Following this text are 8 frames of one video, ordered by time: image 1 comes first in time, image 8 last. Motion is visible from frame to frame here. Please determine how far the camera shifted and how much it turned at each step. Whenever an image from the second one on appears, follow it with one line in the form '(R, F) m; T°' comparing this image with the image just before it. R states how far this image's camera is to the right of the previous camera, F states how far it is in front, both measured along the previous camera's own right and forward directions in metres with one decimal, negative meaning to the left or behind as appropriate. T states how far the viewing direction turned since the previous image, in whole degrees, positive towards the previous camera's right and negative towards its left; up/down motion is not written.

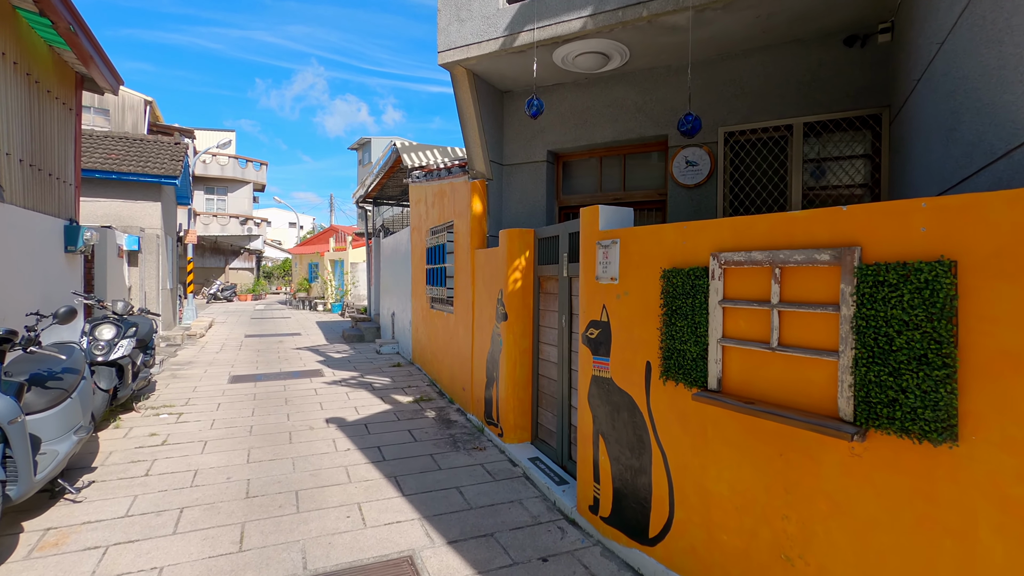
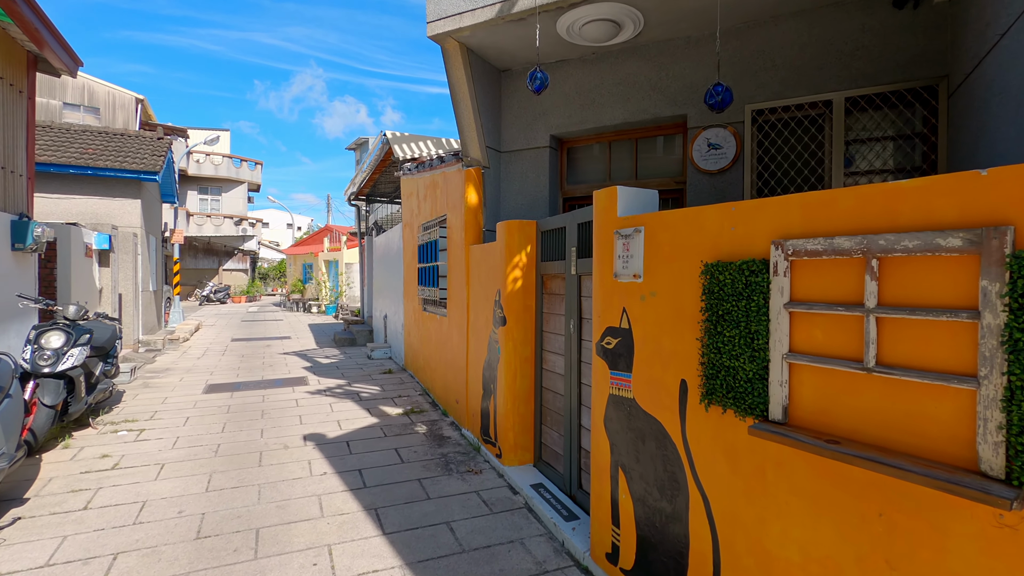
(0.0, +0.7) m; 0°
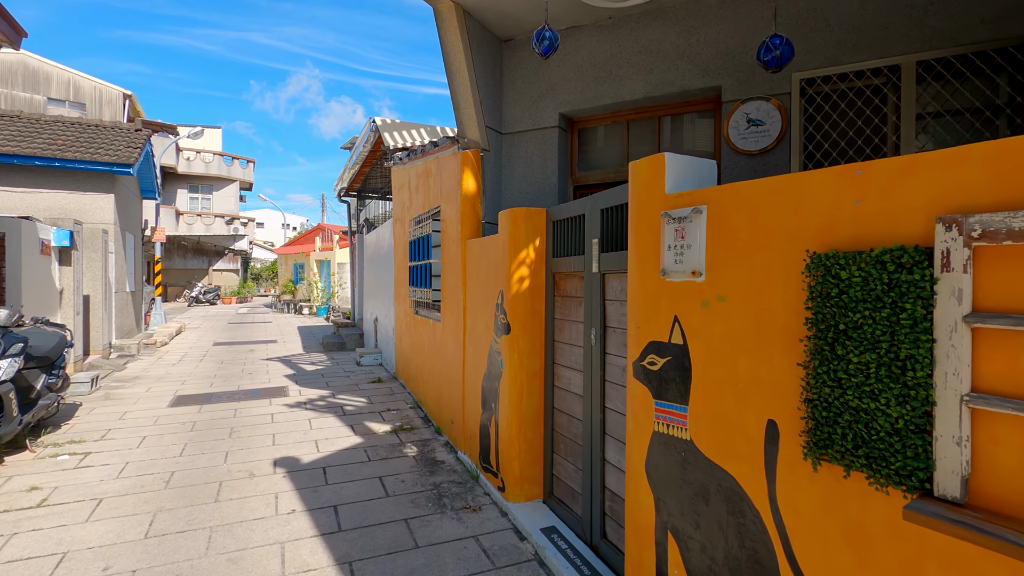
(-0.1, +0.8) m; 0°
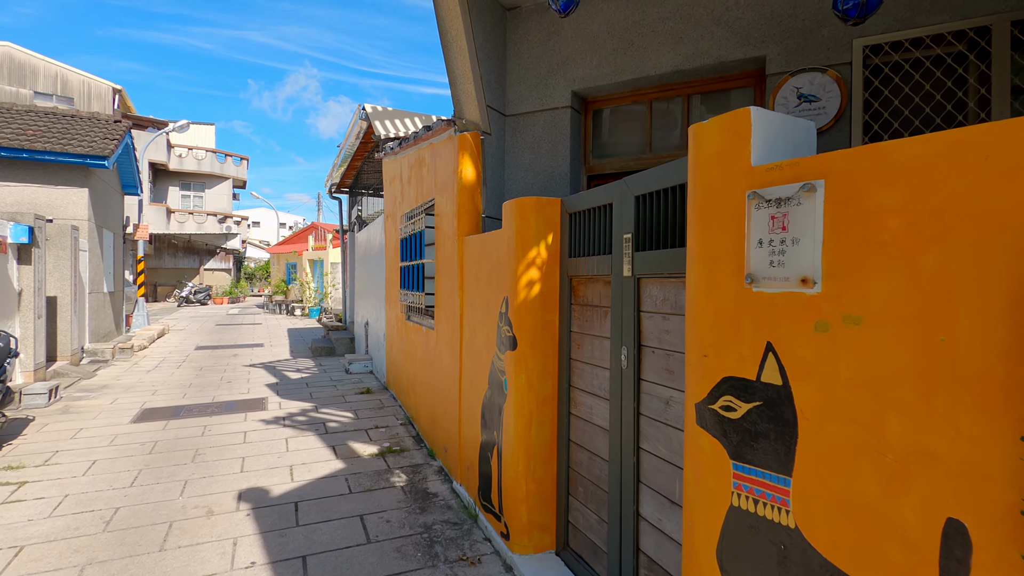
(-0.1, +0.7) m; 0°
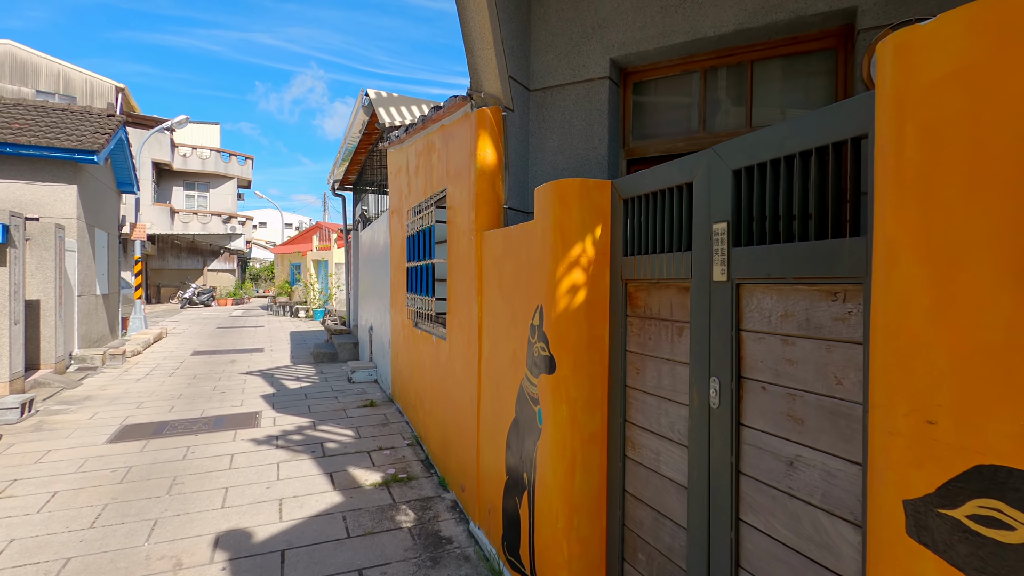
(-0.1, +0.7) m; -1°
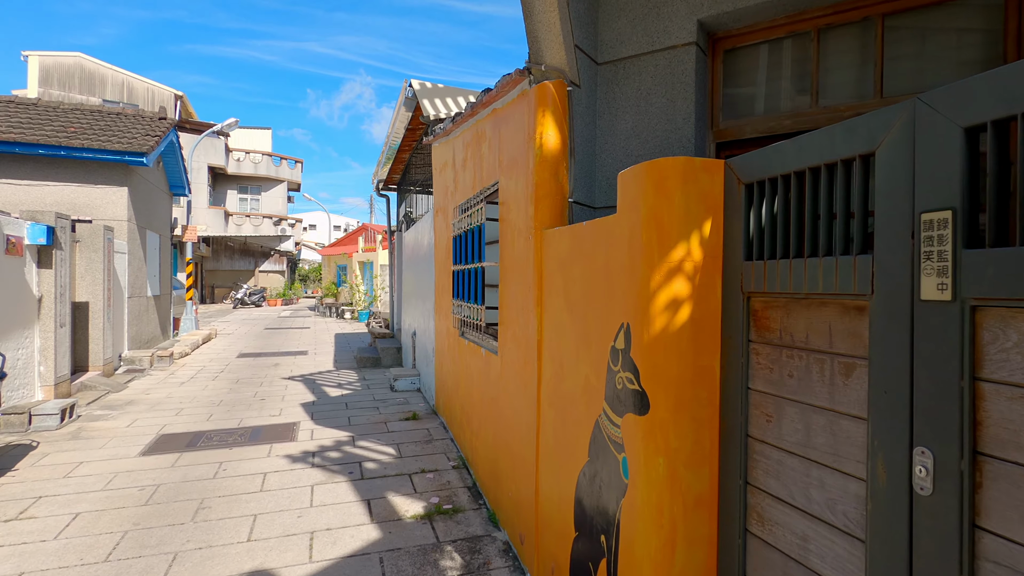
(-0.1, +0.6) m; -5°
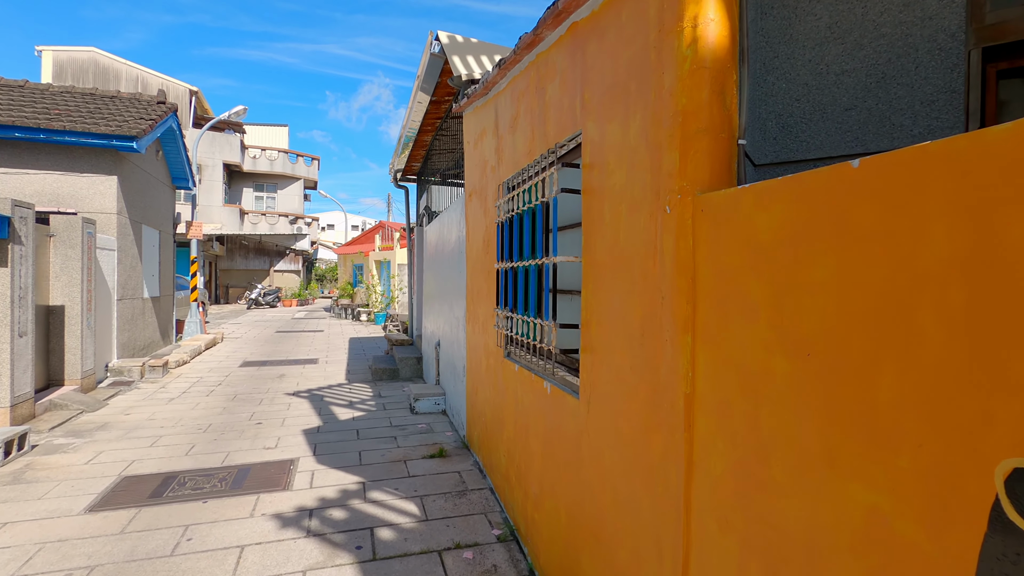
(-0.3, +1.3) m; -2°
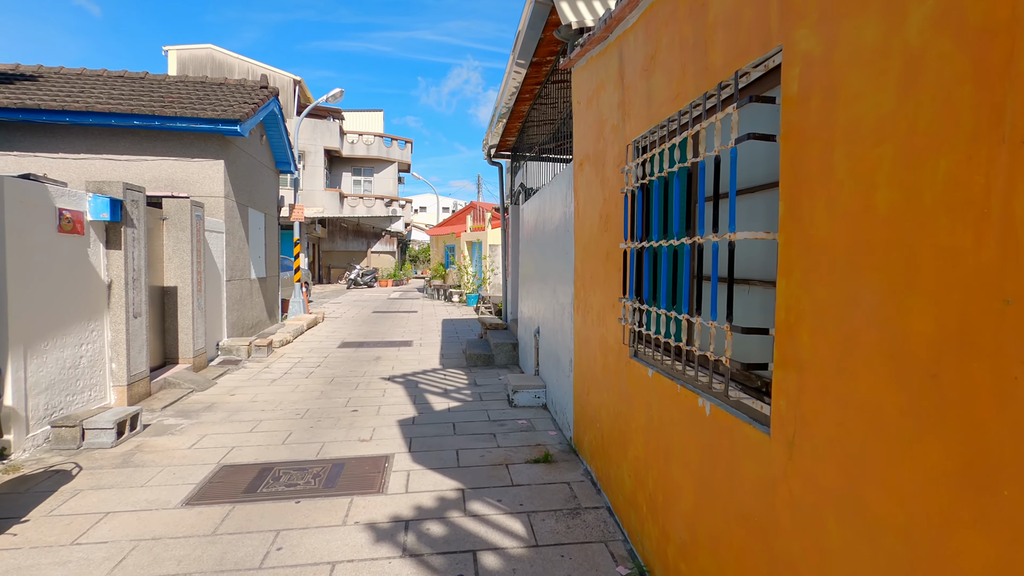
(-0.2, +0.6) m; -9°
